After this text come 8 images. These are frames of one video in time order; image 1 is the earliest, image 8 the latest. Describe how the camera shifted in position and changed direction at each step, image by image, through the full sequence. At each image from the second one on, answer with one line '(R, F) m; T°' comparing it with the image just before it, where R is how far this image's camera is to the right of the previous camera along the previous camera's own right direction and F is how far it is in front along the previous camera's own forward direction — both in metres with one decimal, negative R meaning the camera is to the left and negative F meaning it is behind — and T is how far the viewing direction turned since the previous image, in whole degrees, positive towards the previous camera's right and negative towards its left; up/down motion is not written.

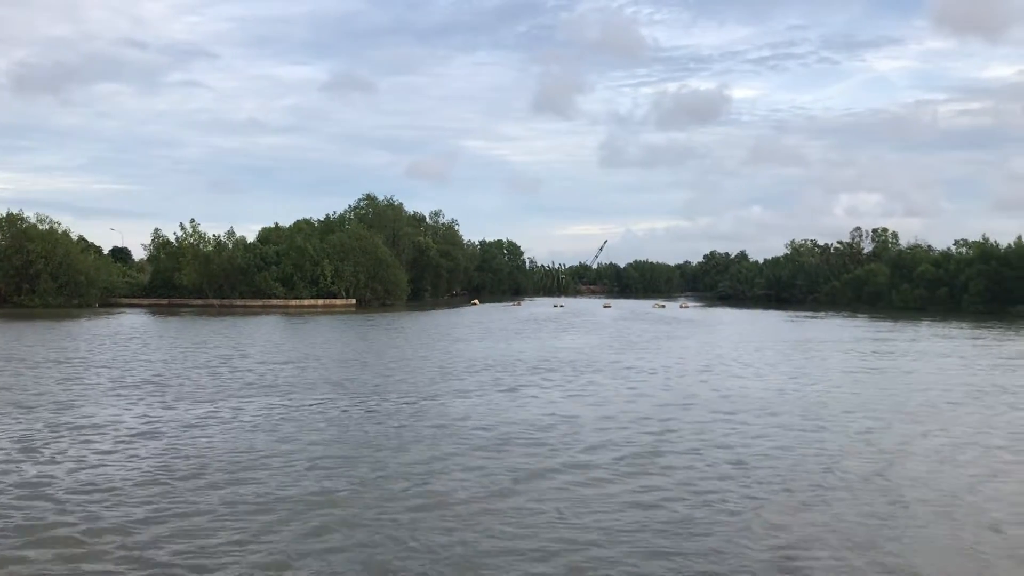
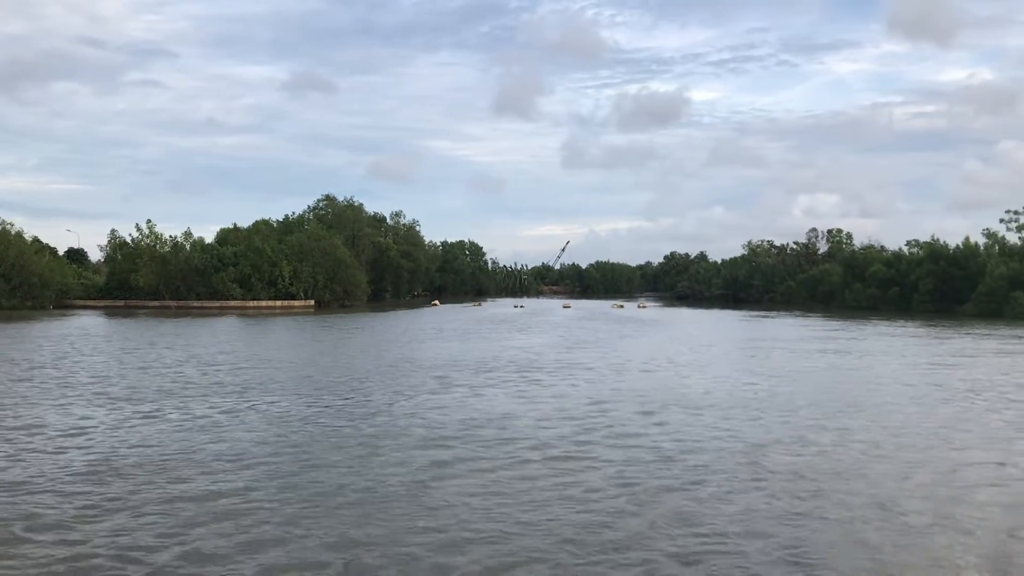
(+0.9, -0.1) m; +2°
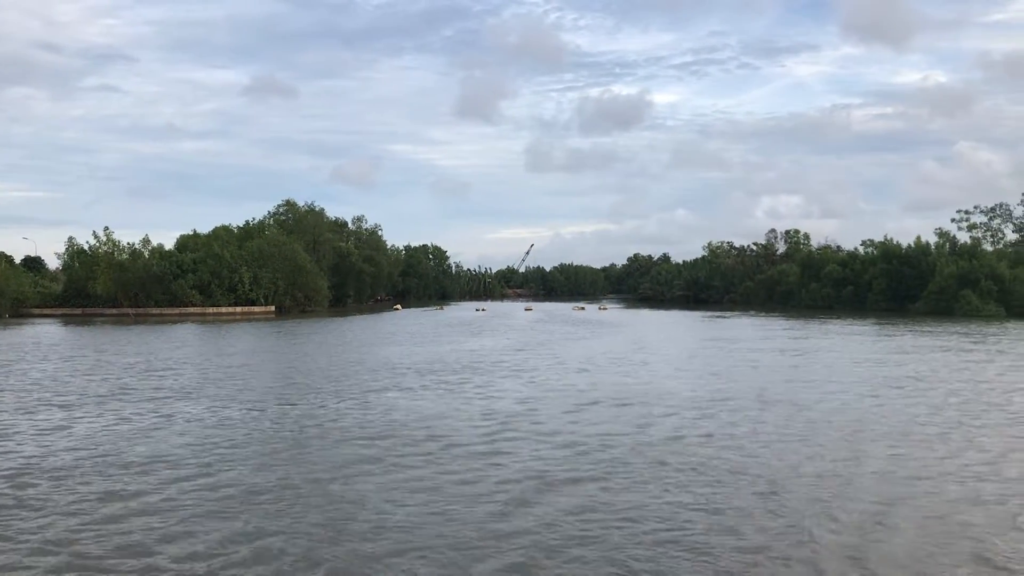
(+1.1, -0.1) m; +1°
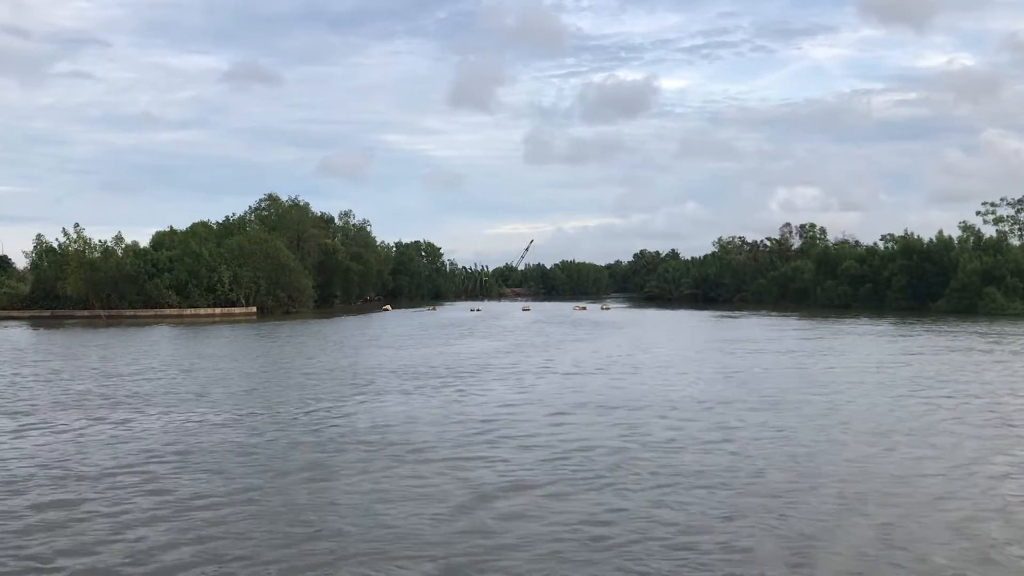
(+0.7, +5.3) m; 0°
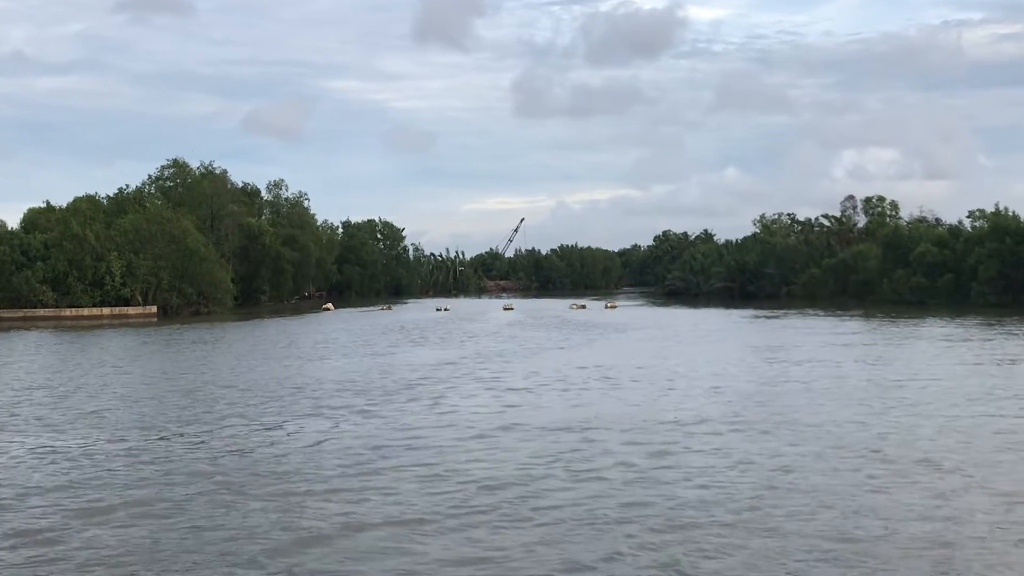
(+1.6, +18.7) m; 0°
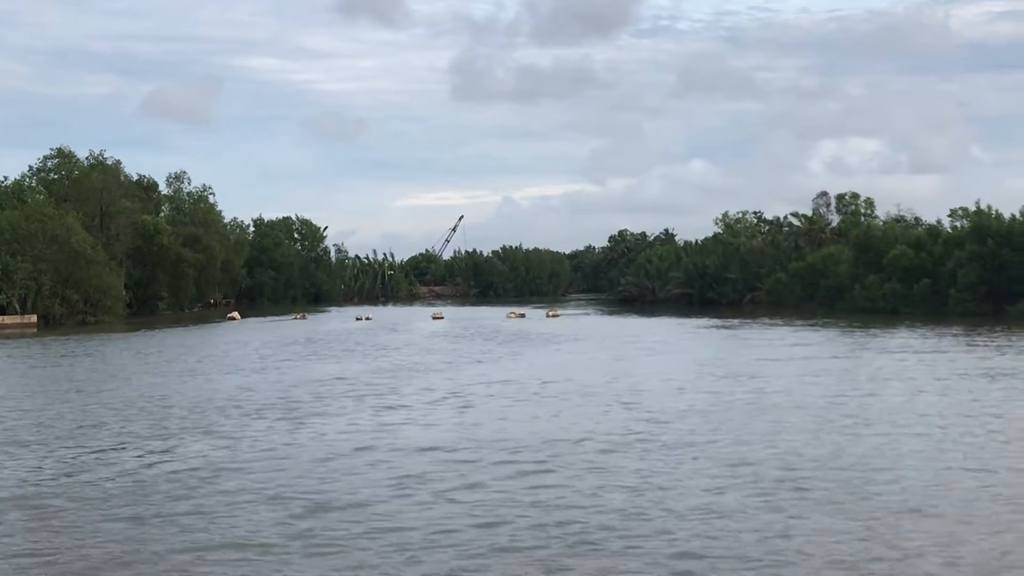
(+1.5, +6.7) m; +2°
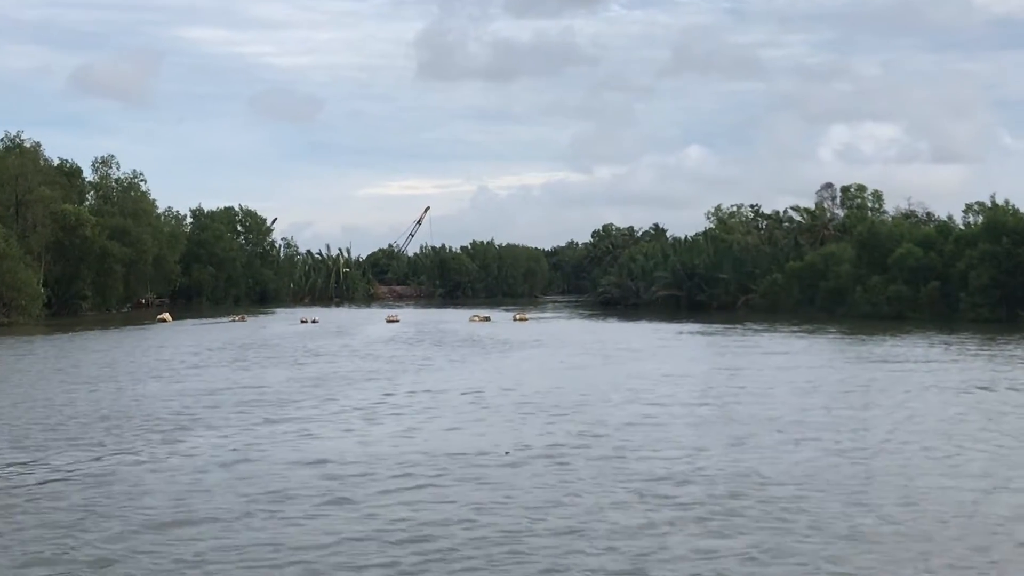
(+0.9, +5.6) m; +1°
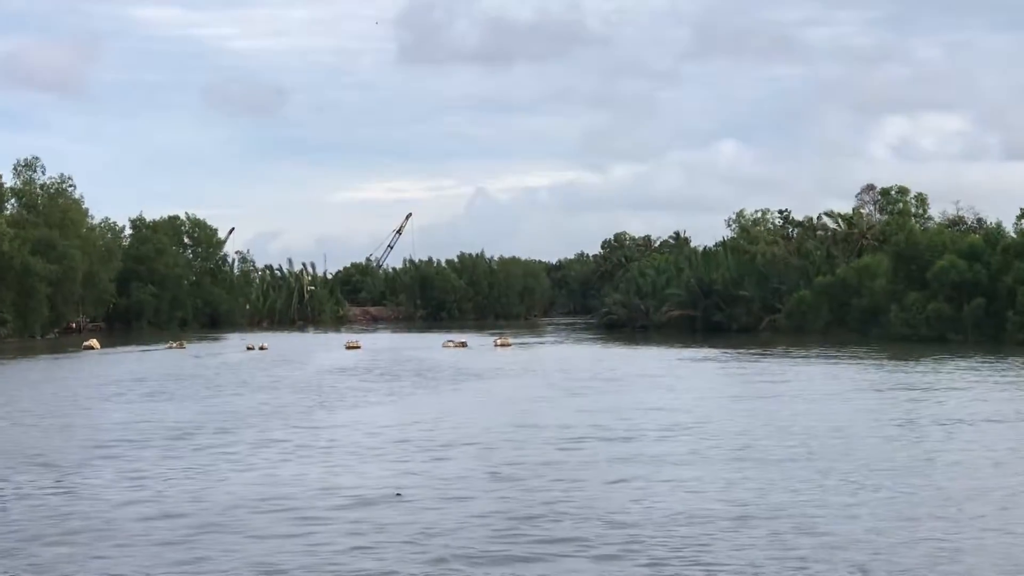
(+0.5, +6.6) m; 0°
